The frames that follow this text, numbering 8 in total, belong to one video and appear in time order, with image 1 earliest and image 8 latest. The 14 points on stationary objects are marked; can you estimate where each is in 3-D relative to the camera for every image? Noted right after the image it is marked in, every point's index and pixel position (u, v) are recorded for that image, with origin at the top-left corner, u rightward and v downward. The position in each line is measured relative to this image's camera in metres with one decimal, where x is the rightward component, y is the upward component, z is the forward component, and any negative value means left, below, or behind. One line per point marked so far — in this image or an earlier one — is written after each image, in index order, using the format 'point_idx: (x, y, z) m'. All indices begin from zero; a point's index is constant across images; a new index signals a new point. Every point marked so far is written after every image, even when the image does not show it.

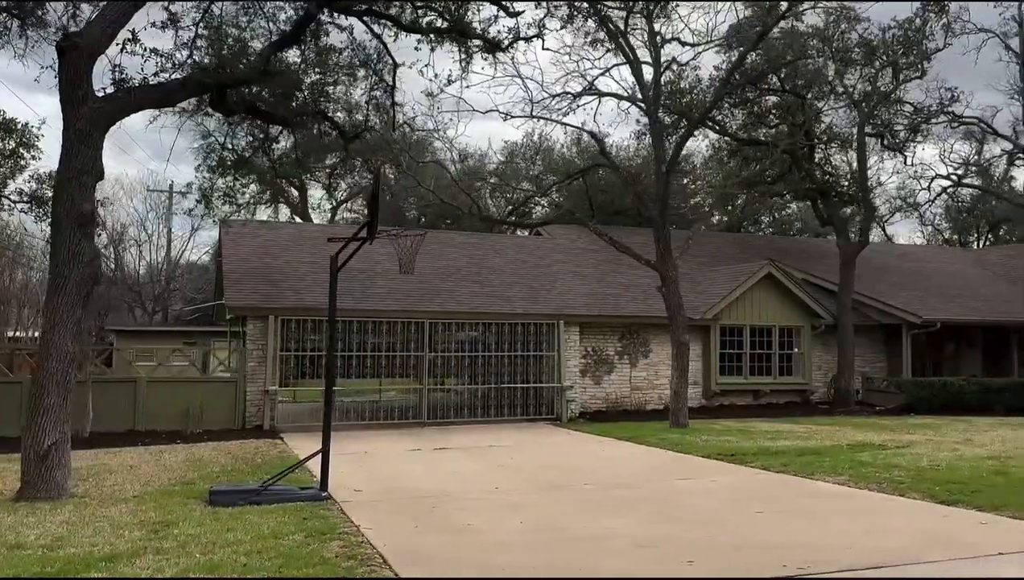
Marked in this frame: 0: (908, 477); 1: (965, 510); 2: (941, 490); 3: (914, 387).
0: (+4.4, -2.1, +9.1) m
1: (+4.1, -2.0, +7.3) m
2: (+4.3, -2.0, +8.2) m
3: (+9.6, -2.3, +19.3) m
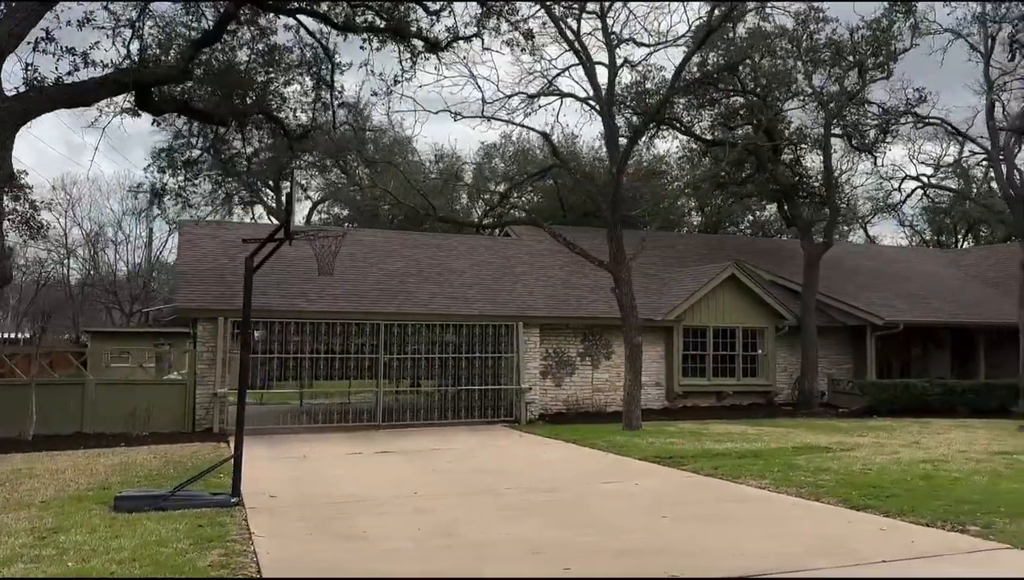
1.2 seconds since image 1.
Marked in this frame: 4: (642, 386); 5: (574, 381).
0: (+3.5, -2.1, +9.0) m
1: (+3.2, -2.0, +7.2) m
2: (+3.4, -2.0, +8.1) m
3: (+8.7, -2.4, +19.2) m
4: (+2.5, -1.8, +15.2) m
5: (+1.5, -2.1, +18.8) m
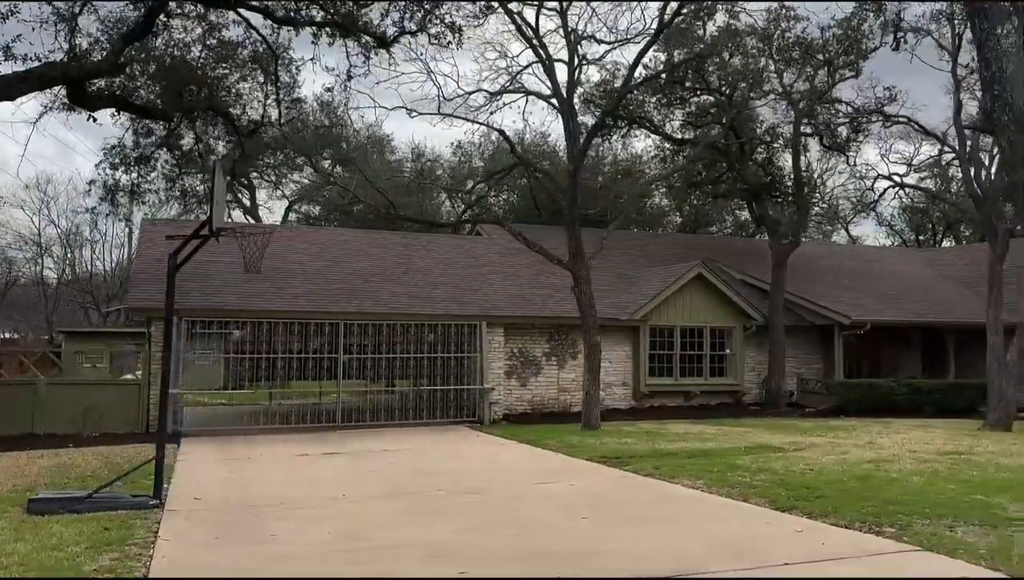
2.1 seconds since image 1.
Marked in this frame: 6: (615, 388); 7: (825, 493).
0: (+2.8, -2.1, +8.8) m
1: (+2.4, -2.0, +7.1) m
2: (+2.7, -2.0, +8.0) m
3: (+7.8, -2.3, +19.2) m
4: (+1.7, -1.8, +15.0) m
5: (+0.6, -2.1, +18.7) m
6: (+2.5, -2.4, +19.6) m
7: (+3.1, -2.0, +8.0) m
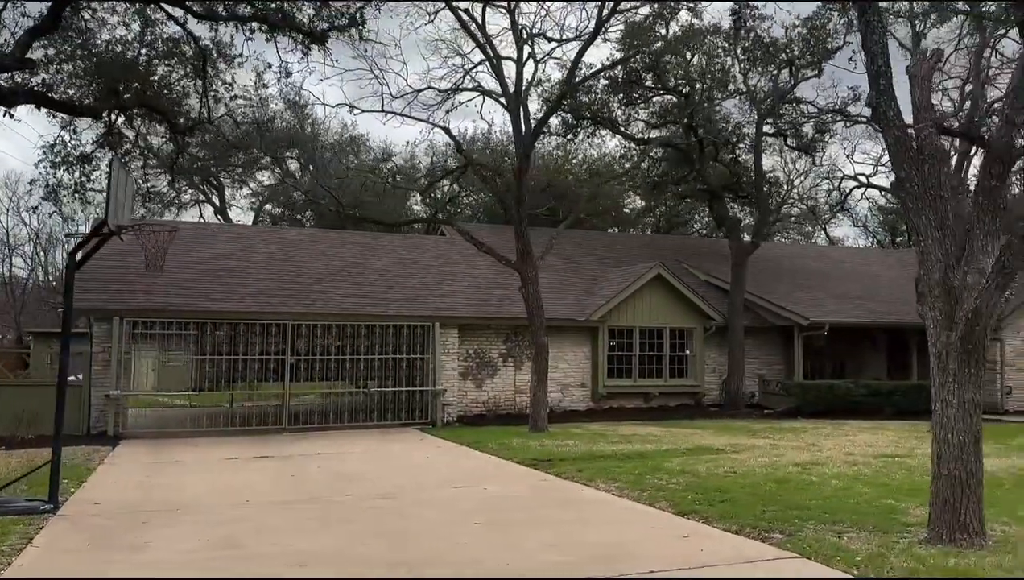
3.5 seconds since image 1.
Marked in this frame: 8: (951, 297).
0: (+1.8, -2.1, +8.7) m
1: (+1.5, -2.0, +6.9) m
2: (+1.8, -2.0, +7.8) m
3: (+6.8, -2.4, +19.0) m
4: (+0.7, -1.8, +14.9) m
5: (-0.4, -2.1, +18.5) m
6: (+1.5, -2.4, +19.4) m
7: (+2.2, -2.0, +7.9) m
8: (+3.1, 0.0, +5.8) m
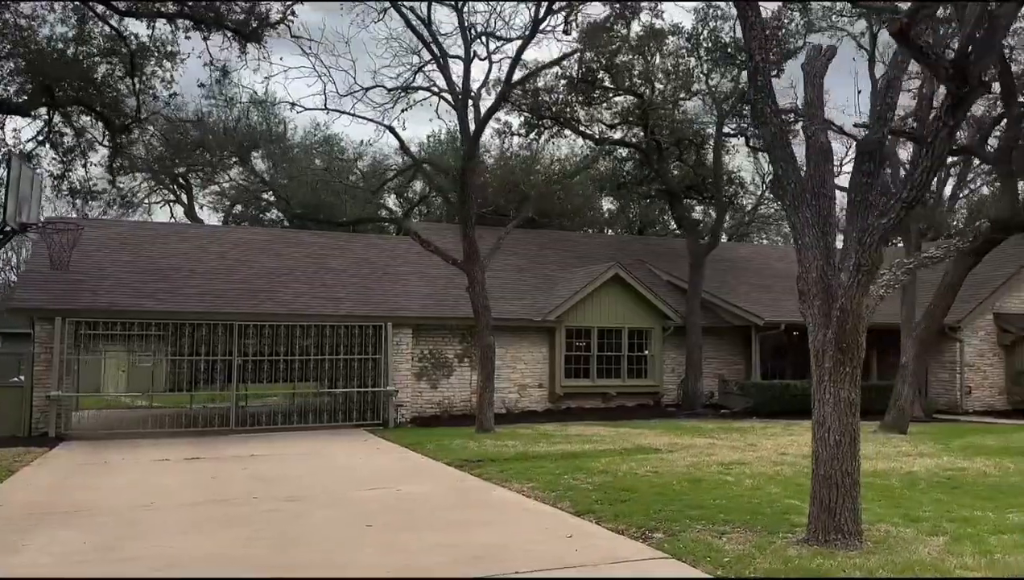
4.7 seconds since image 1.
0: (+0.9, -2.1, +8.6) m
1: (+0.6, -2.0, +6.9) m
2: (+0.8, -2.0, +7.7) m
3: (+5.8, -2.4, +19.0) m
4: (-0.3, -1.8, +14.8) m
5: (-1.4, -2.1, +18.4) m
6: (+0.4, -2.4, +19.3) m
7: (+1.2, -2.0, +7.8) m
8: (+2.2, 0.0, +5.7) m
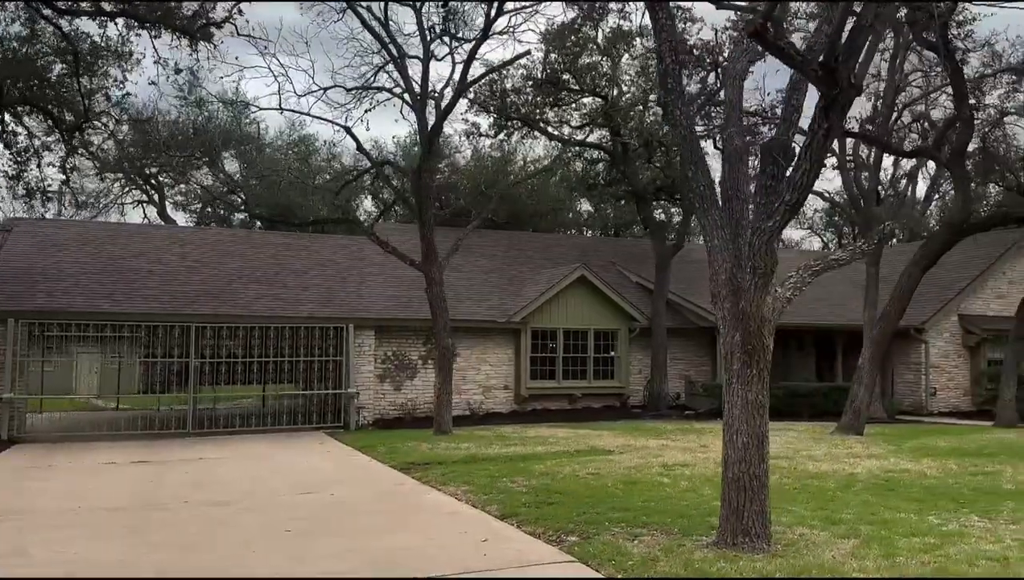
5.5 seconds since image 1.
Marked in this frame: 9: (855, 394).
0: (+0.2, -2.1, +8.6) m
1: (-0.1, -2.0, +6.8) m
2: (+0.1, -2.0, +7.7) m
3: (+5.0, -2.4, +19.0) m
4: (-1.1, -1.8, +14.7) m
5: (-2.2, -2.2, +18.3) m
6: (-0.4, -2.4, +19.3) m
7: (+0.5, -2.0, +7.8) m
8: (+1.6, 0.0, +5.7) m
9: (+6.2, -1.9, +14.5) m
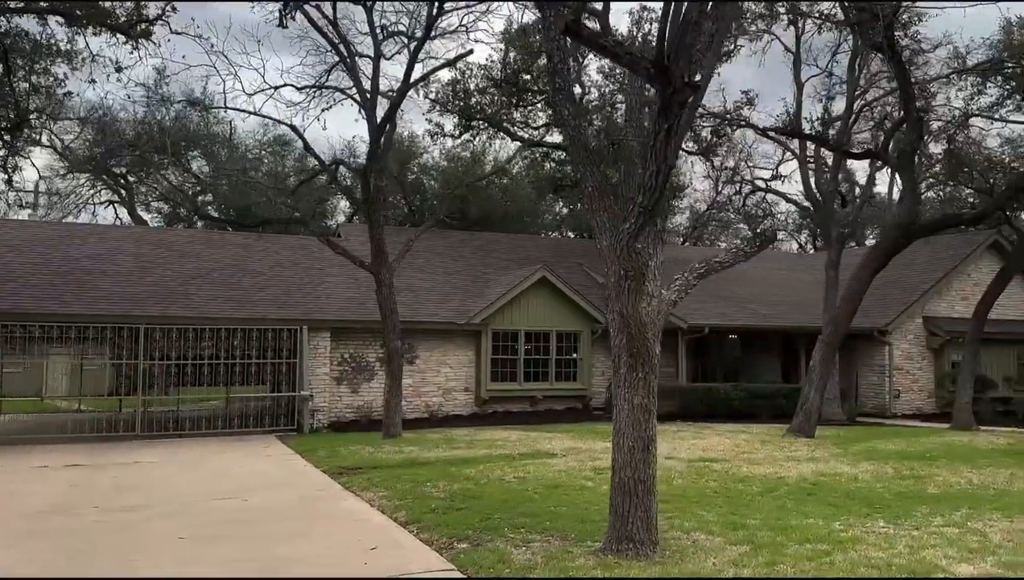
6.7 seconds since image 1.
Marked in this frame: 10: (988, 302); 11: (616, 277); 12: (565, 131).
0: (-0.6, -2.1, +8.5) m
1: (-0.9, -2.0, +6.7) m
2: (-0.7, -2.0, +7.6) m
3: (+4.0, -2.4, +19.0) m
4: (-2.0, -1.9, +14.6) m
5: (-3.2, -2.2, +18.2) m
6: (-1.4, -2.5, +19.2) m
7: (-0.3, -2.0, +7.7) m
8: (+0.7, -0.1, +5.6) m
9: (+5.3, -1.9, +14.5) m
10: (+10.2, -0.3, +17.4) m
11: (+0.8, +0.1, +5.6) m
12: (+0.4, +1.2, +6.0) m
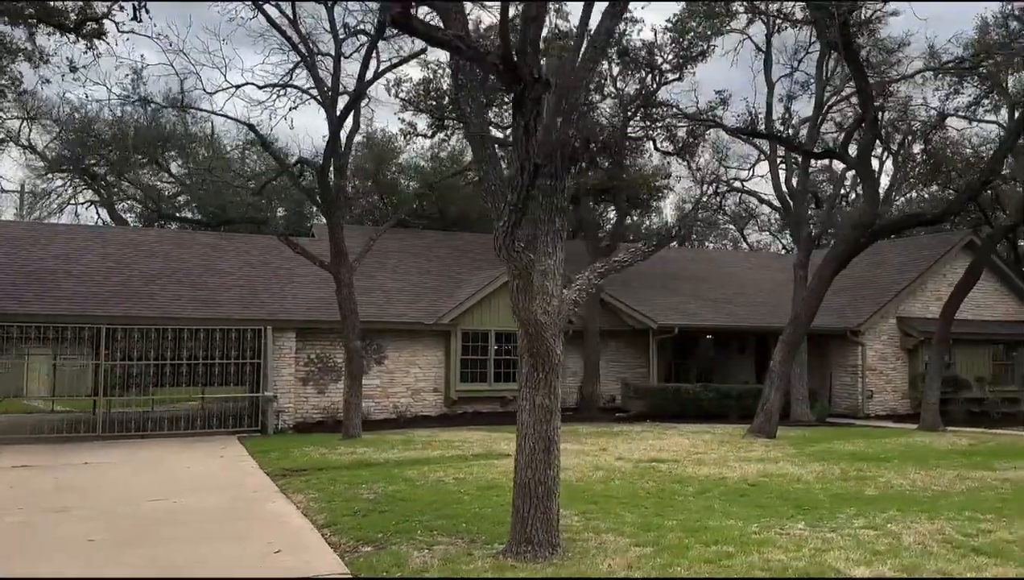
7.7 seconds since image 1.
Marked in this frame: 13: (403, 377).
0: (-1.3, -2.1, +8.4) m
1: (-1.6, -2.0, +6.6) m
2: (-1.4, -2.0, +7.5) m
3: (+3.3, -2.4, +18.9) m
4: (-2.7, -1.9, +14.5) m
5: (-3.9, -2.2, +18.1) m
6: (-2.1, -2.5, +19.1) m
7: (-1.0, -2.0, +7.6) m
8: (+0.1, -0.1, +5.6) m
9: (+4.6, -1.9, +14.4) m
10: (+9.5, -0.3, +17.3) m
11: (+0.1, +0.1, +5.5) m
12: (-0.3, +1.2, +5.9) m
13: (-2.6, -2.0, +18.9) m
